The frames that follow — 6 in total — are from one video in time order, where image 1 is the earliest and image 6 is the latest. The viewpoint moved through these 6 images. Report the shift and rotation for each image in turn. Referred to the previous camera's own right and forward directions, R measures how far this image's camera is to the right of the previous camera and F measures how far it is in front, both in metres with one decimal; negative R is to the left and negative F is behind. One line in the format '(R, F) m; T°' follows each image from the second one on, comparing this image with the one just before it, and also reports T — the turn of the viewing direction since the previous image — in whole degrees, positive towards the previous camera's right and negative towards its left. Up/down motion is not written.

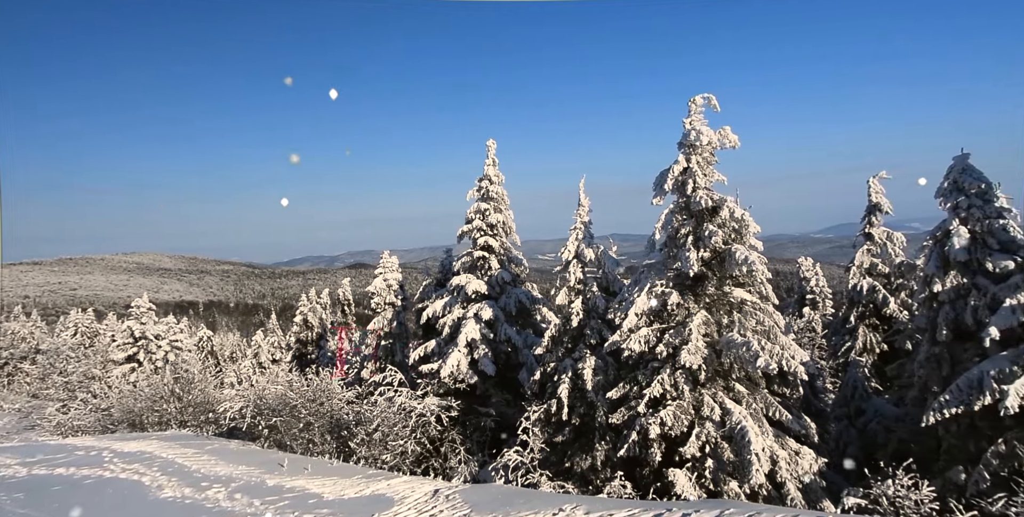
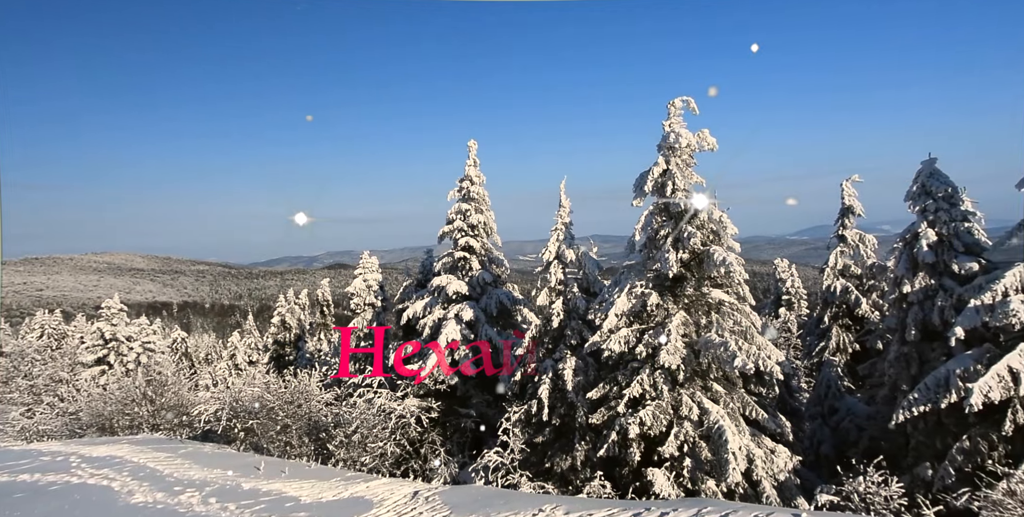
(0.0, 0.0) m; +2°
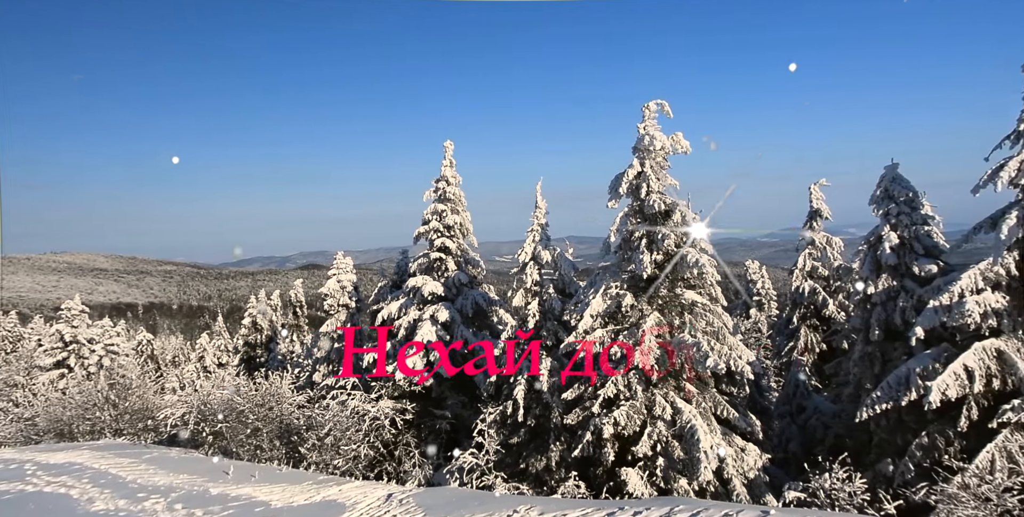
(0.0, 0.0) m; +2°
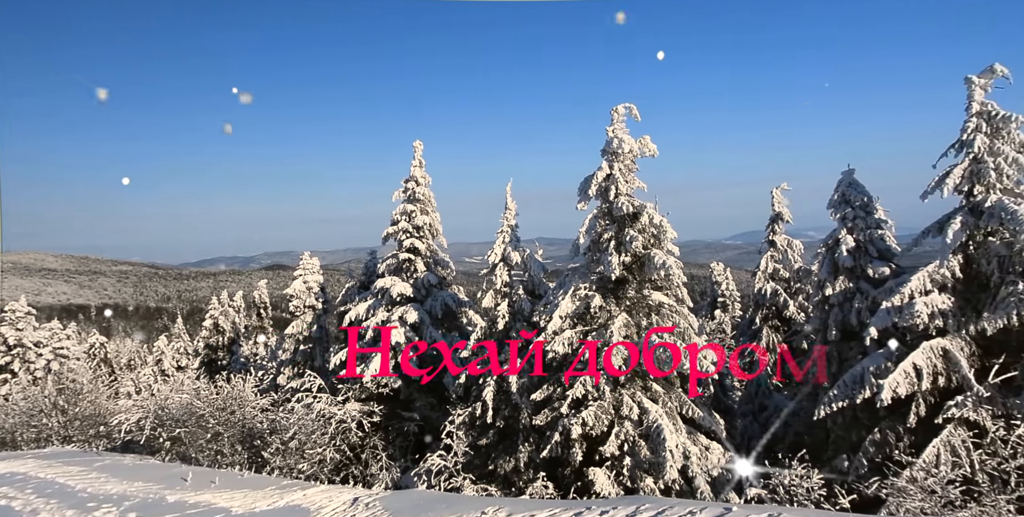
(0.0, 0.0) m; +2°
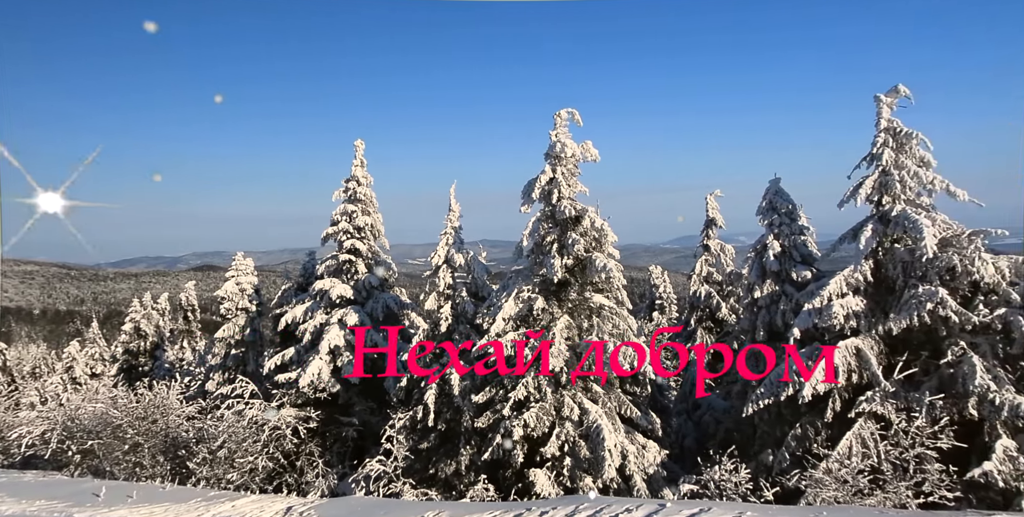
(+0.2, +2.0) m; +5°
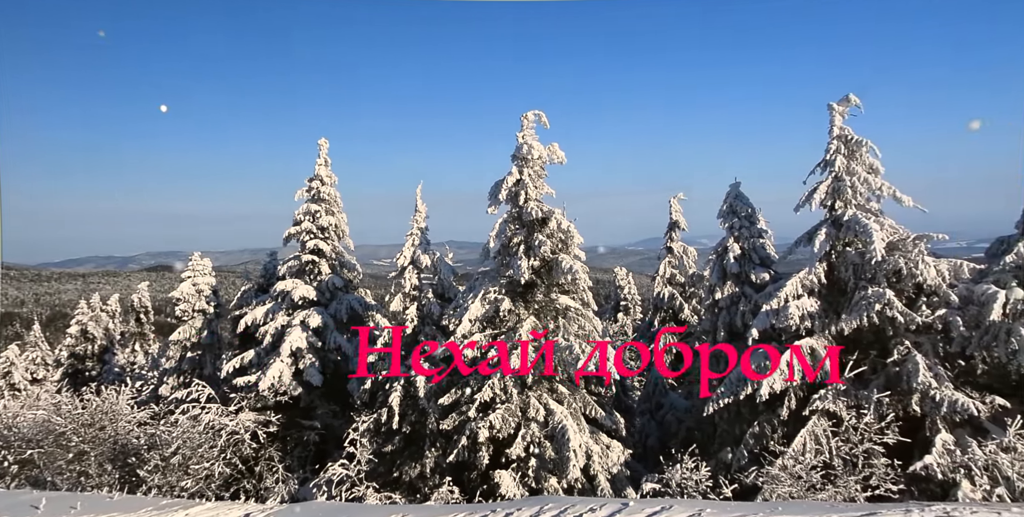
(0.0, +0.1) m; +3°
